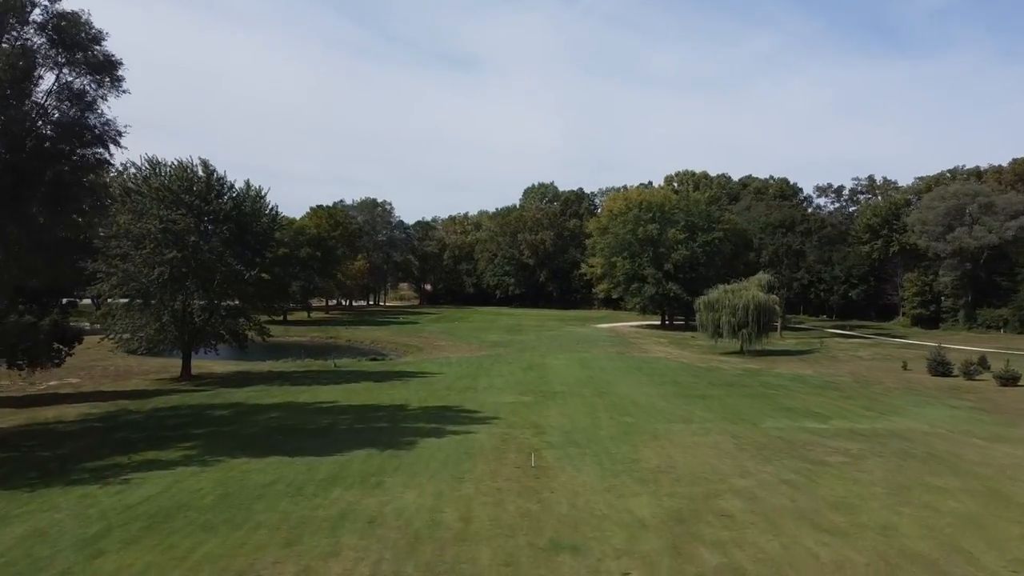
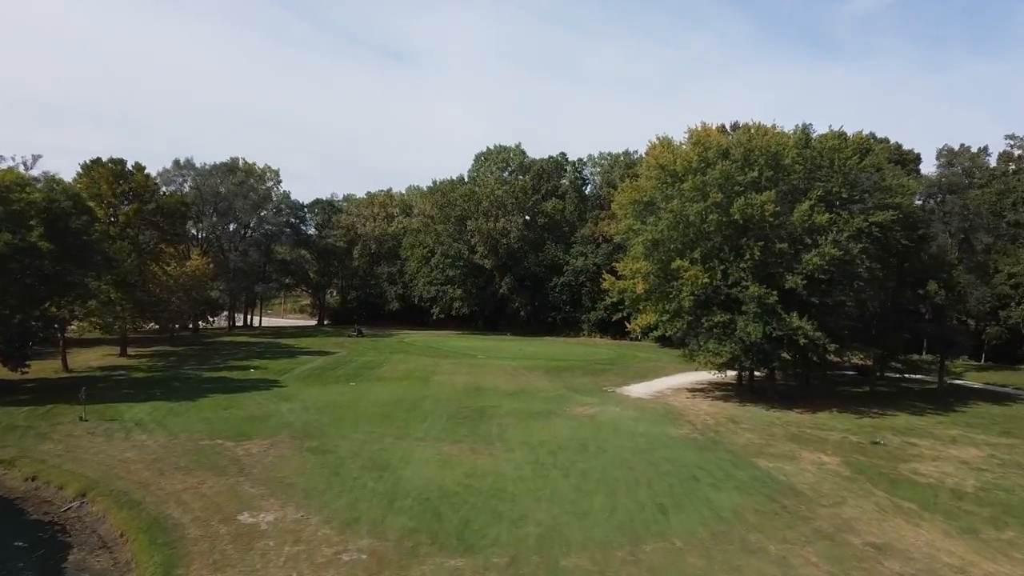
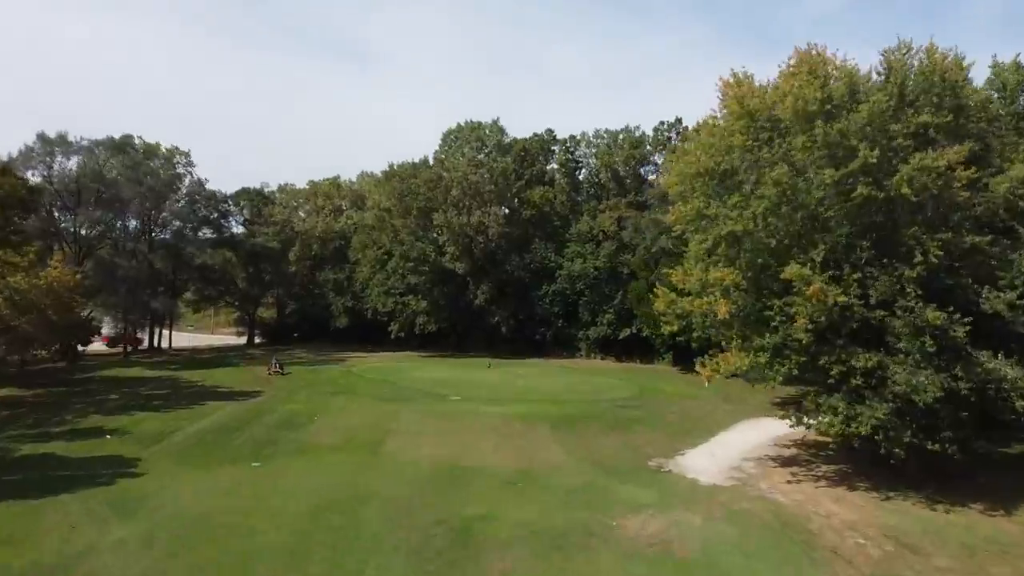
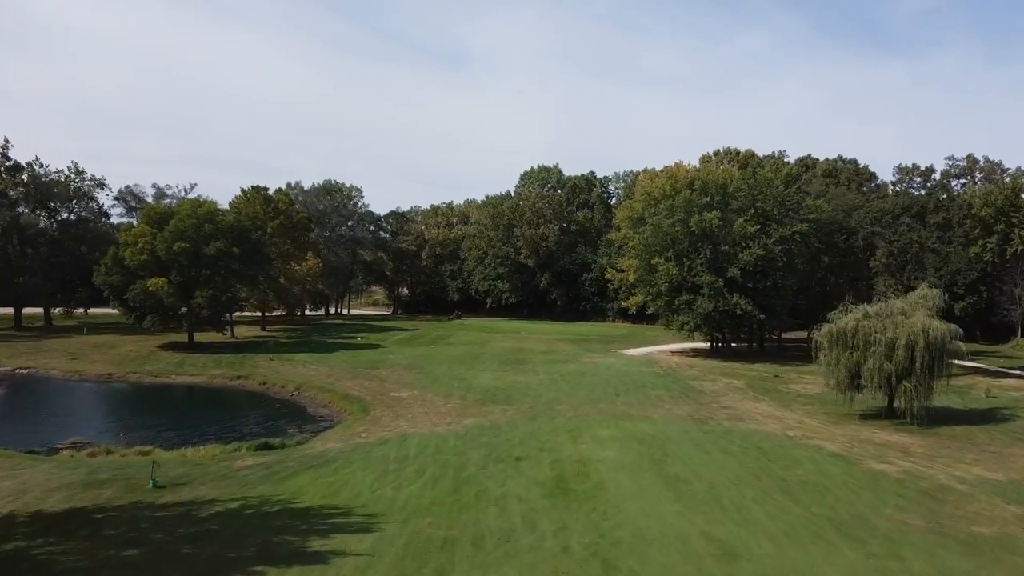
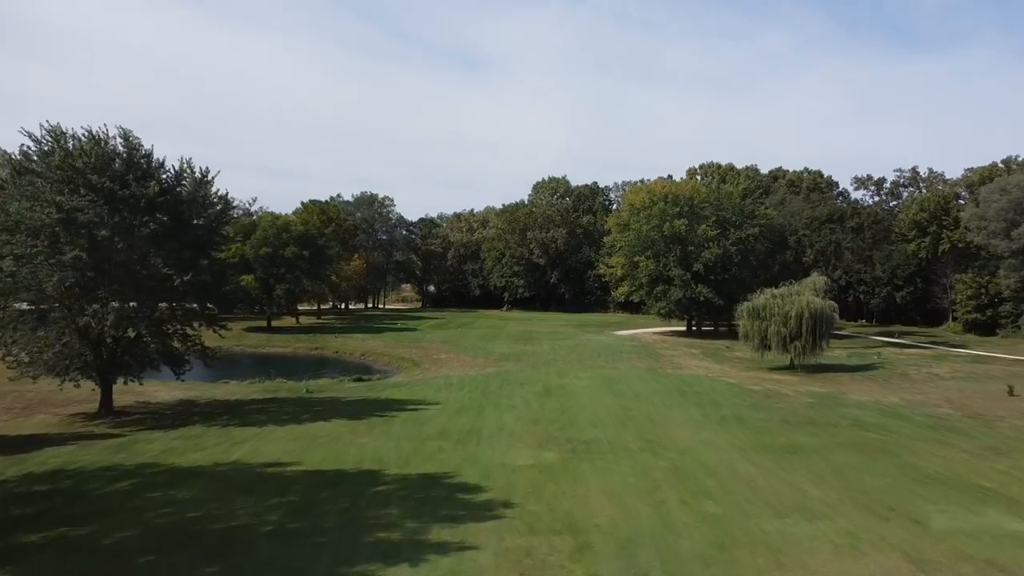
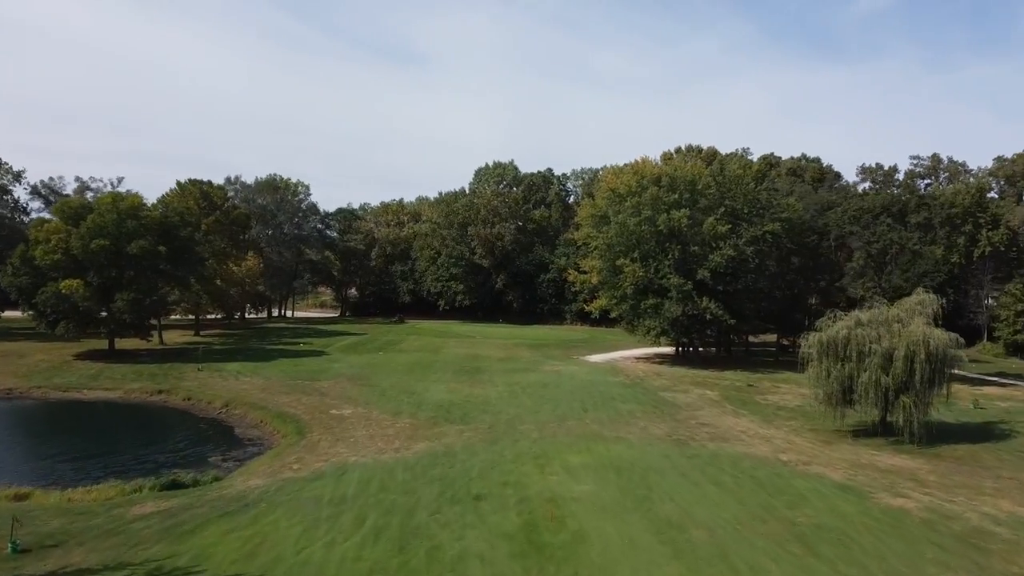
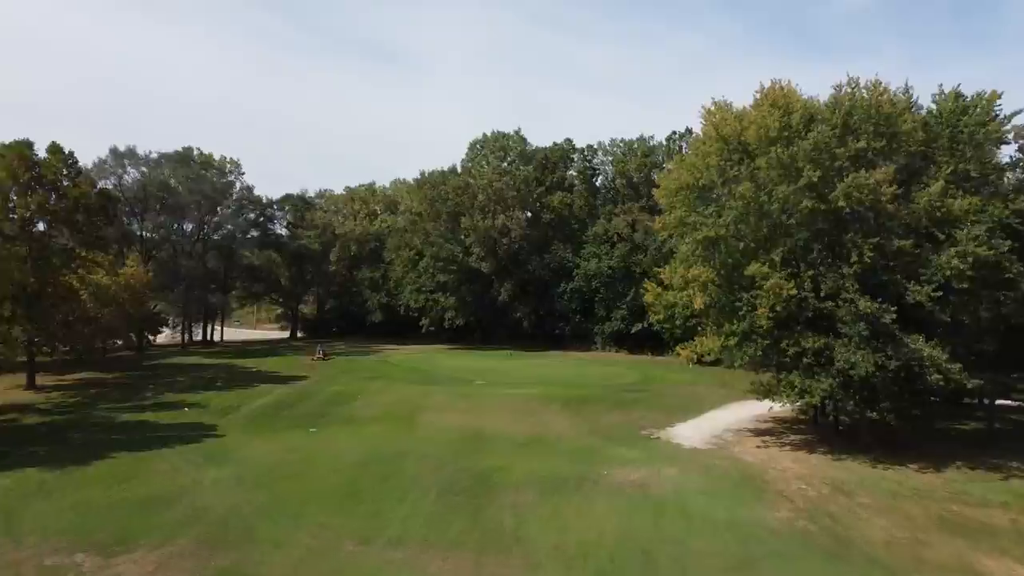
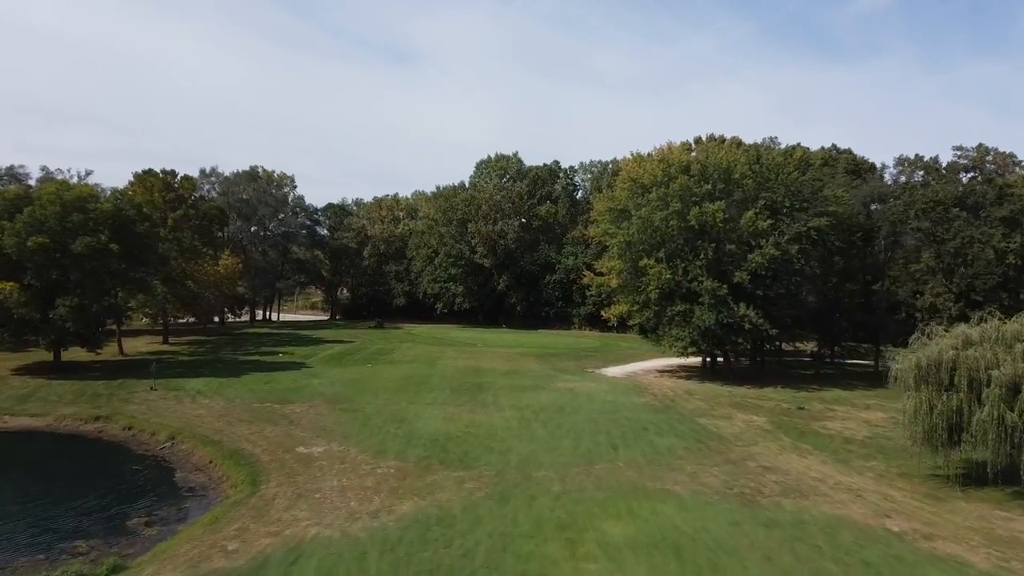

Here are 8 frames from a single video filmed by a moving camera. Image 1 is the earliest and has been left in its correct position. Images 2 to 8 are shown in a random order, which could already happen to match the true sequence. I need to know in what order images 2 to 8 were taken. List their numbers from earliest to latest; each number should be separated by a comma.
5, 4, 6, 8, 2, 7, 3
